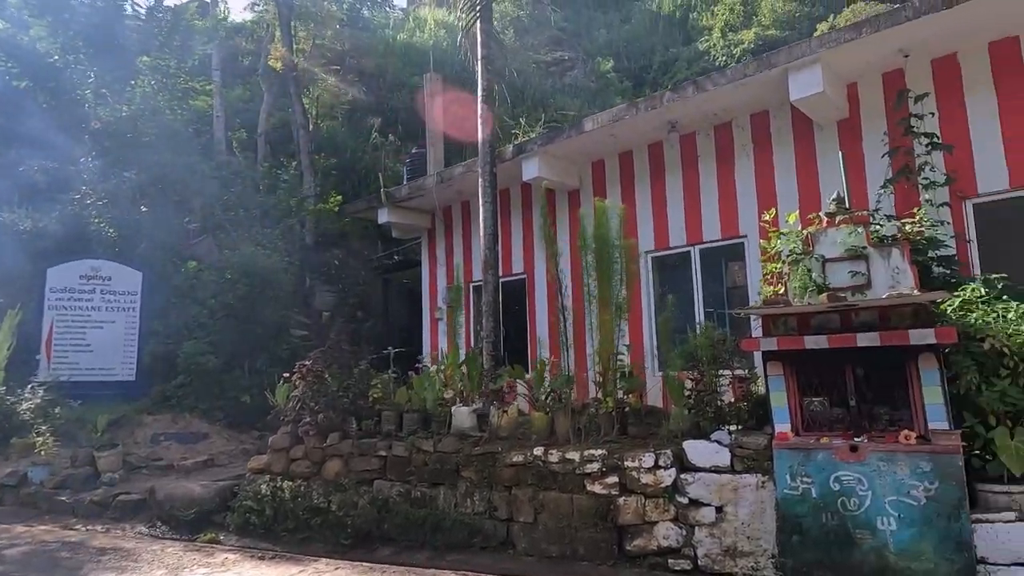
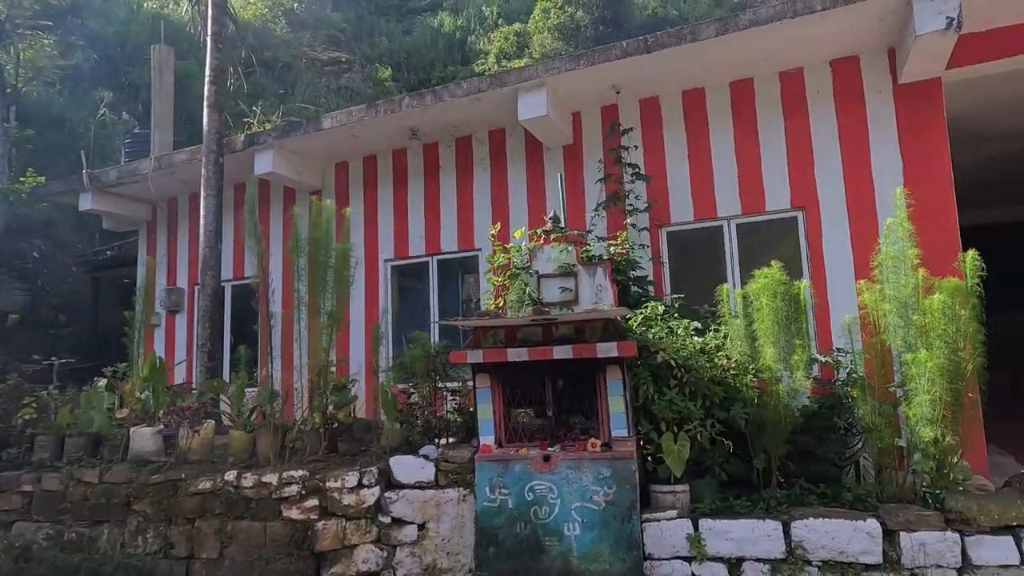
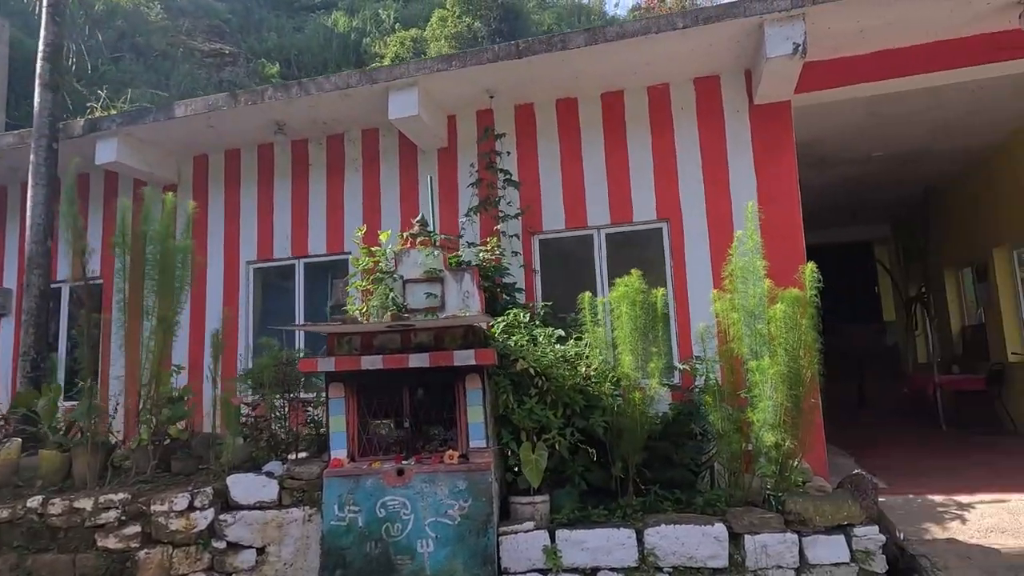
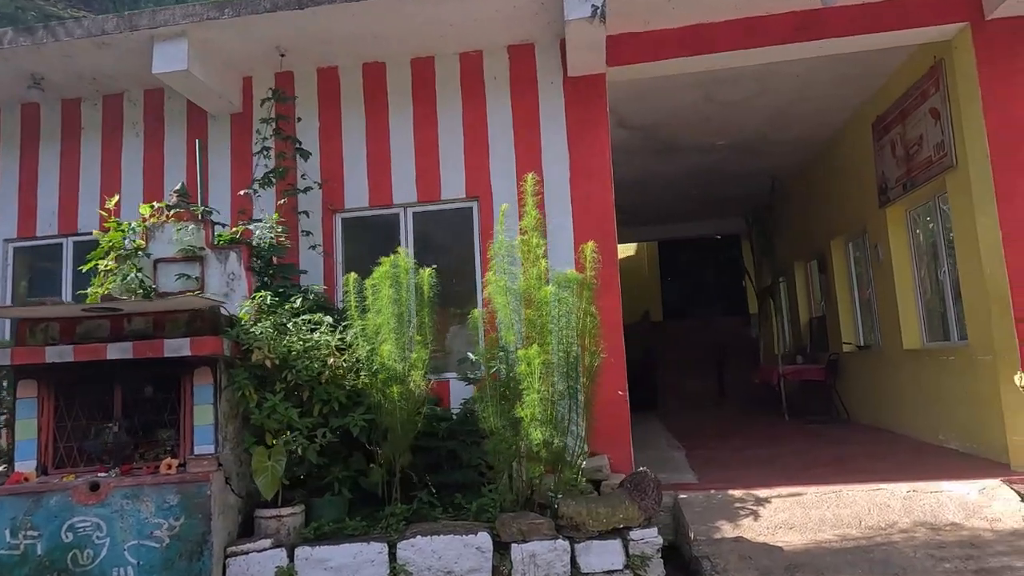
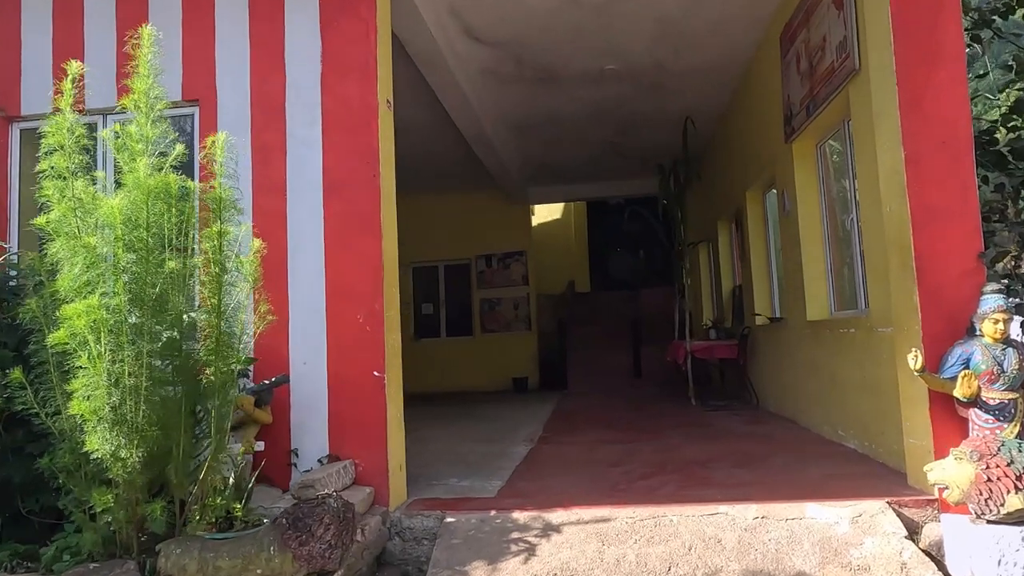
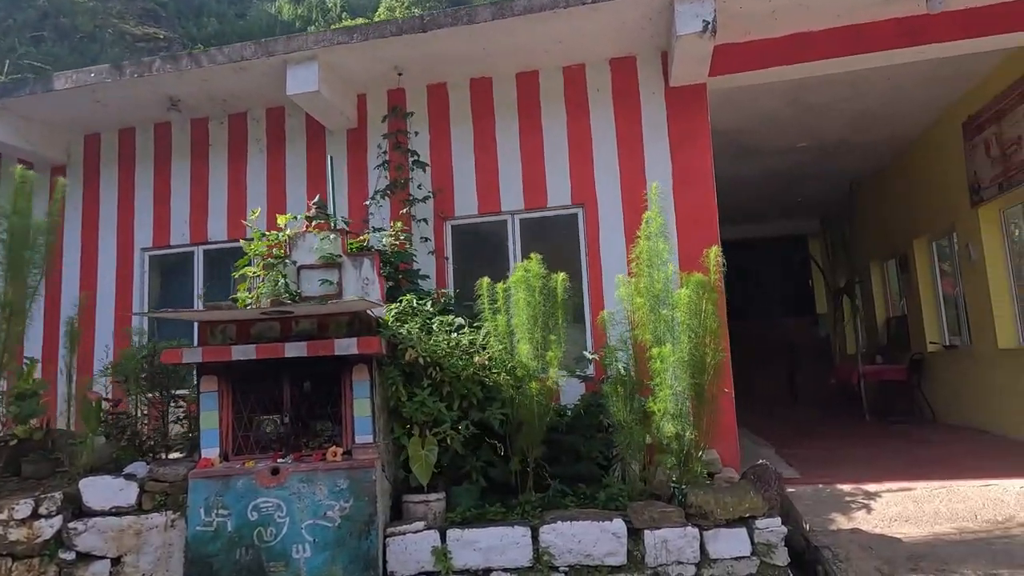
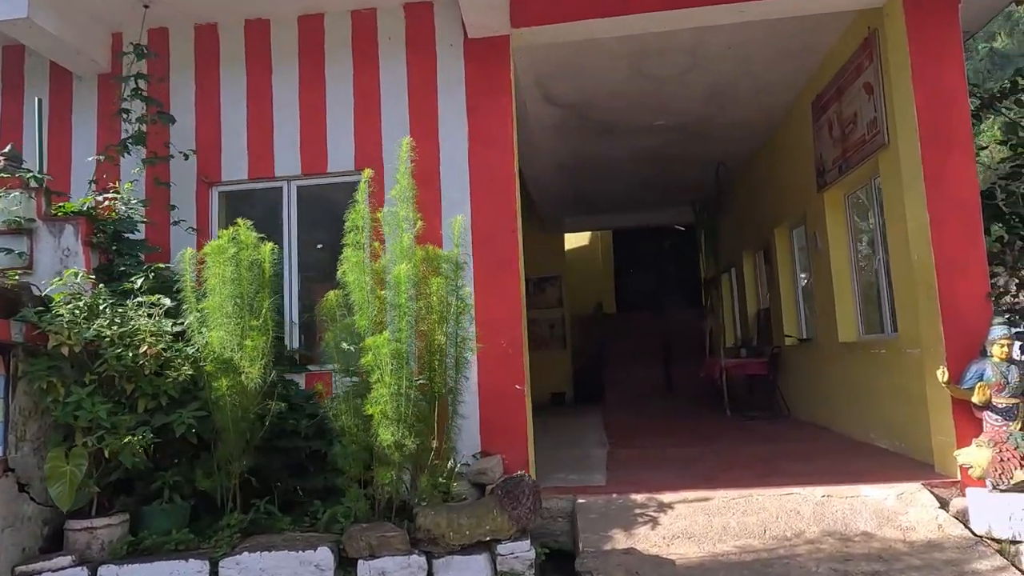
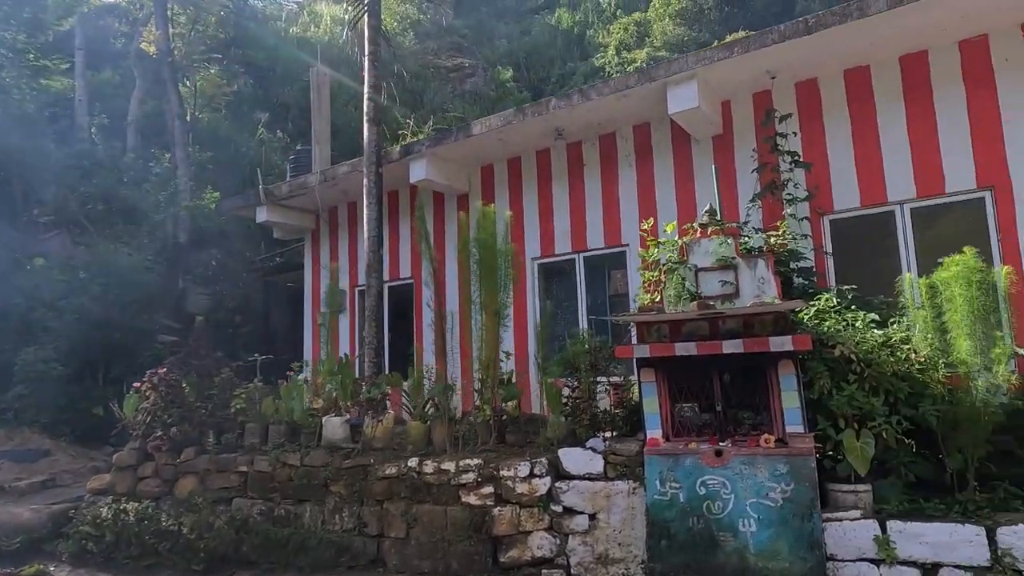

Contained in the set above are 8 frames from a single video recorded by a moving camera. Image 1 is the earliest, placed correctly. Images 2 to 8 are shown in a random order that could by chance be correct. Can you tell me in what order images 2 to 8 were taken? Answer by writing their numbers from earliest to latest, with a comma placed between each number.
8, 2, 3, 6, 4, 7, 5
